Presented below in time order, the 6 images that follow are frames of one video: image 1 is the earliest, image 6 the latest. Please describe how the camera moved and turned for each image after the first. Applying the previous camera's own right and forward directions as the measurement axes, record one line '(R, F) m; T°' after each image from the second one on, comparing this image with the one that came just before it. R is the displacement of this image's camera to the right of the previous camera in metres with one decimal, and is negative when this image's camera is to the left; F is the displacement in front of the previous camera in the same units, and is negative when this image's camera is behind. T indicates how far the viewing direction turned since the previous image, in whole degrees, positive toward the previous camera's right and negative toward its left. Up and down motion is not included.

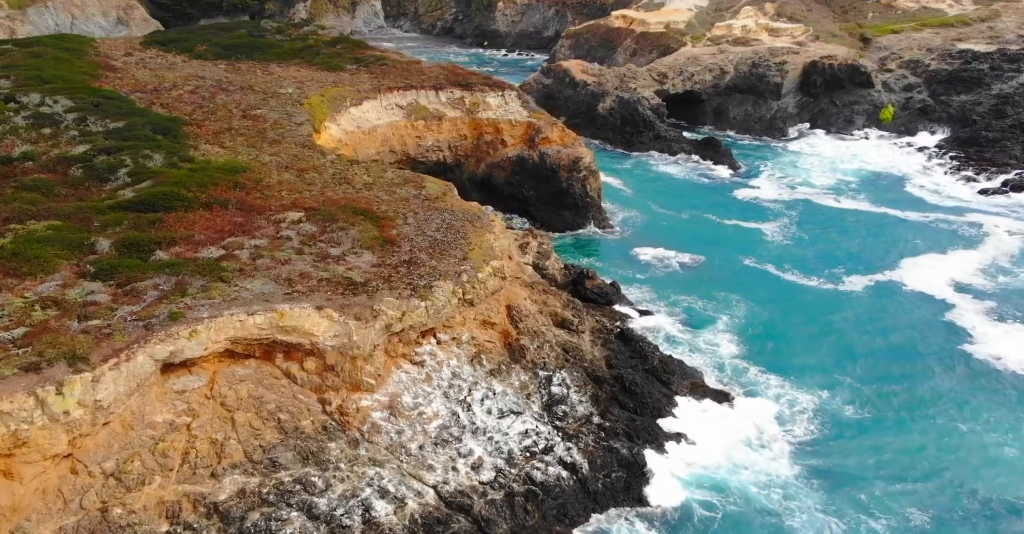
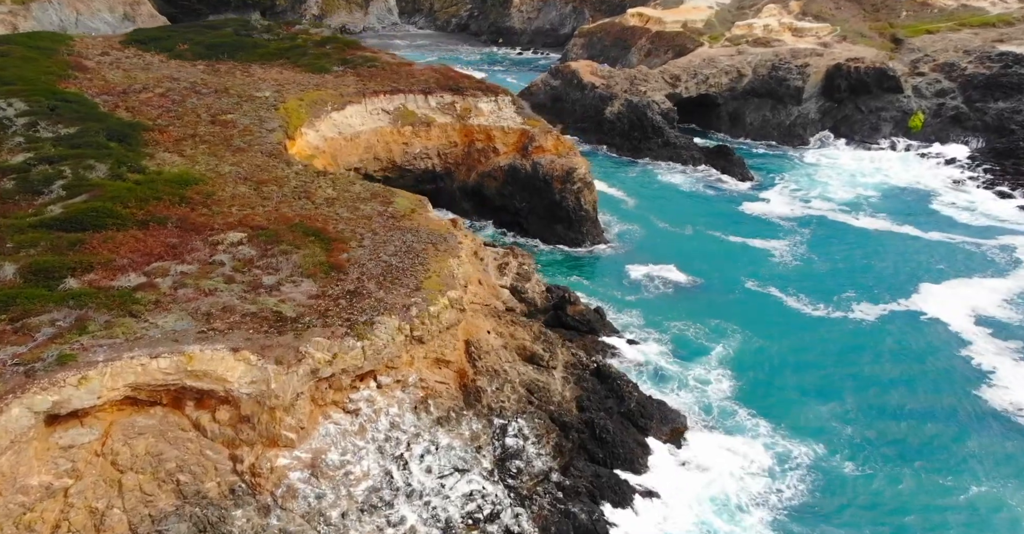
(+1.9, +2.5) m; -2°
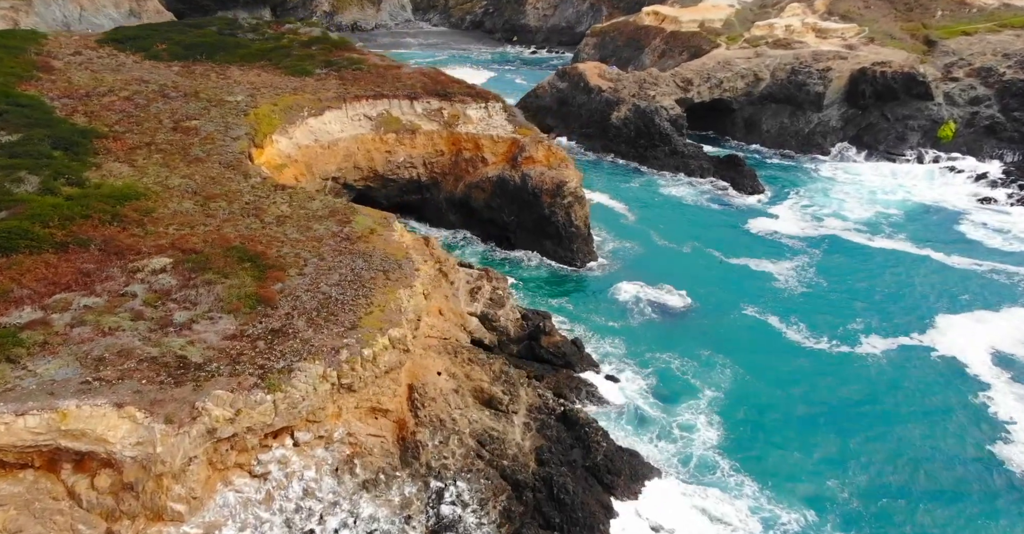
(+2.0, +2.5) m; -2°
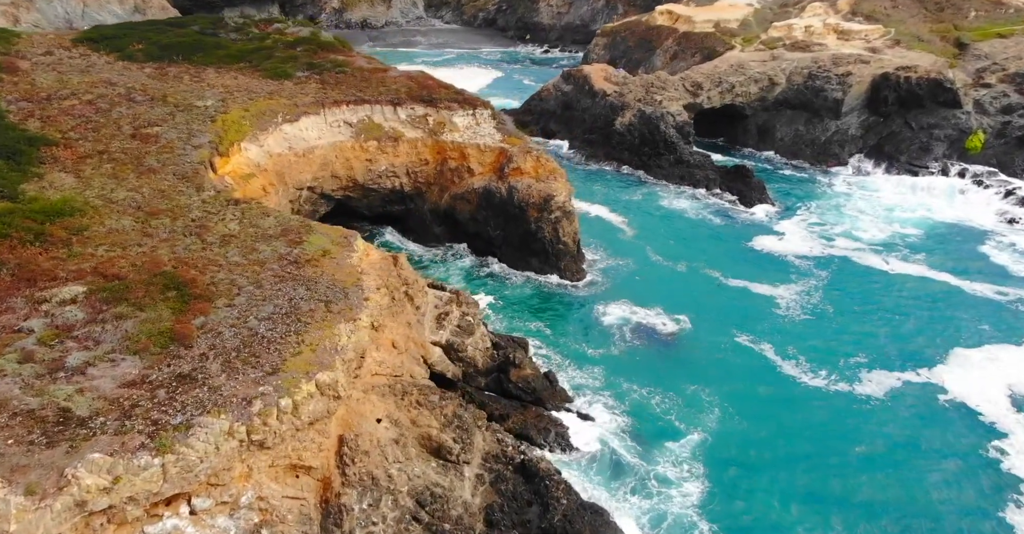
(+1.8, +2.3) m; -2°
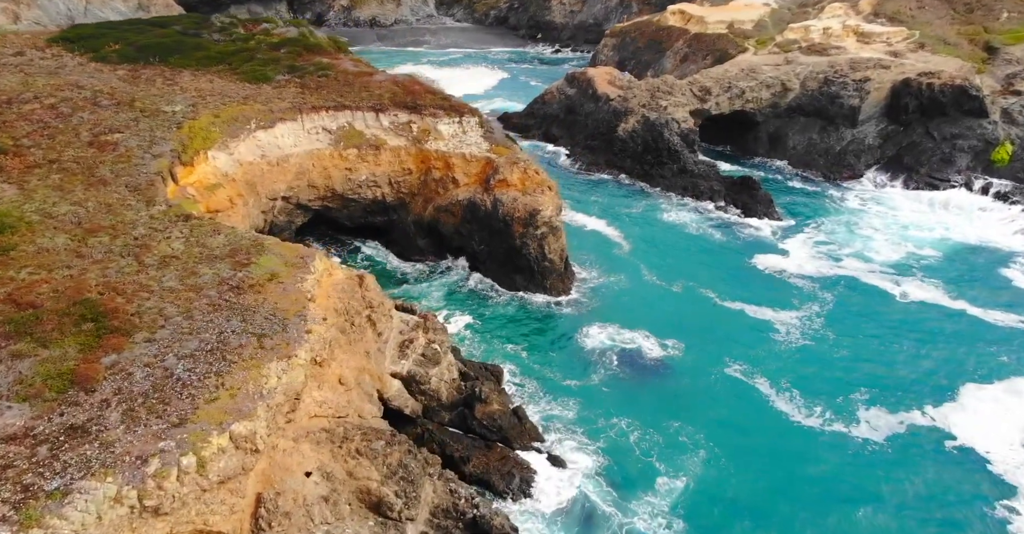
(+1.6, +2.0) m; -2°
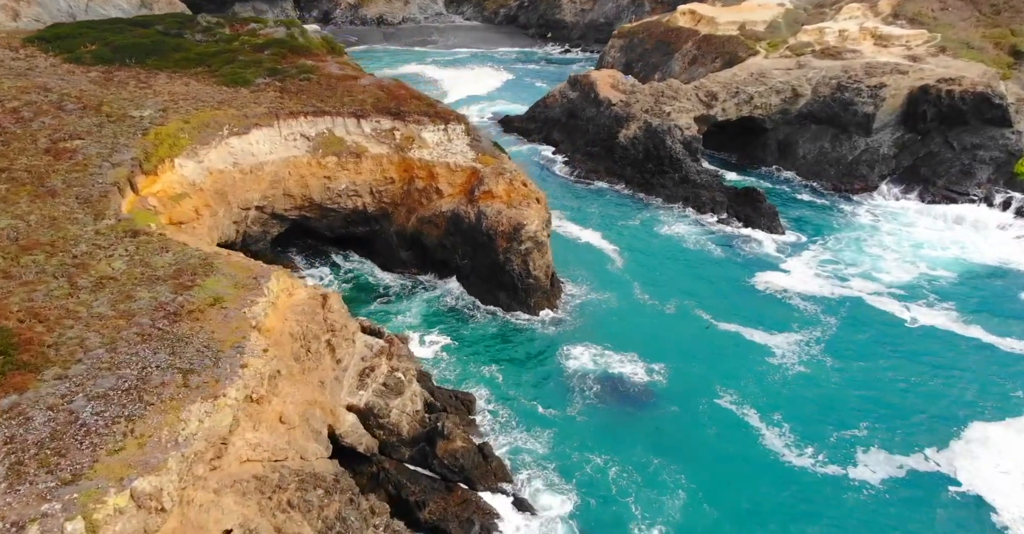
(+1.4, +1.7) m; -1°
